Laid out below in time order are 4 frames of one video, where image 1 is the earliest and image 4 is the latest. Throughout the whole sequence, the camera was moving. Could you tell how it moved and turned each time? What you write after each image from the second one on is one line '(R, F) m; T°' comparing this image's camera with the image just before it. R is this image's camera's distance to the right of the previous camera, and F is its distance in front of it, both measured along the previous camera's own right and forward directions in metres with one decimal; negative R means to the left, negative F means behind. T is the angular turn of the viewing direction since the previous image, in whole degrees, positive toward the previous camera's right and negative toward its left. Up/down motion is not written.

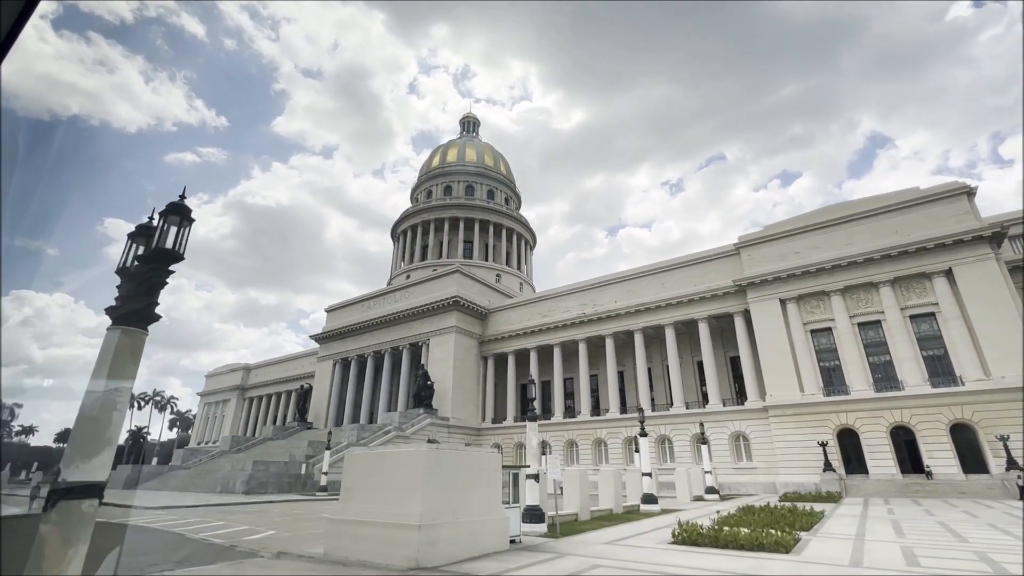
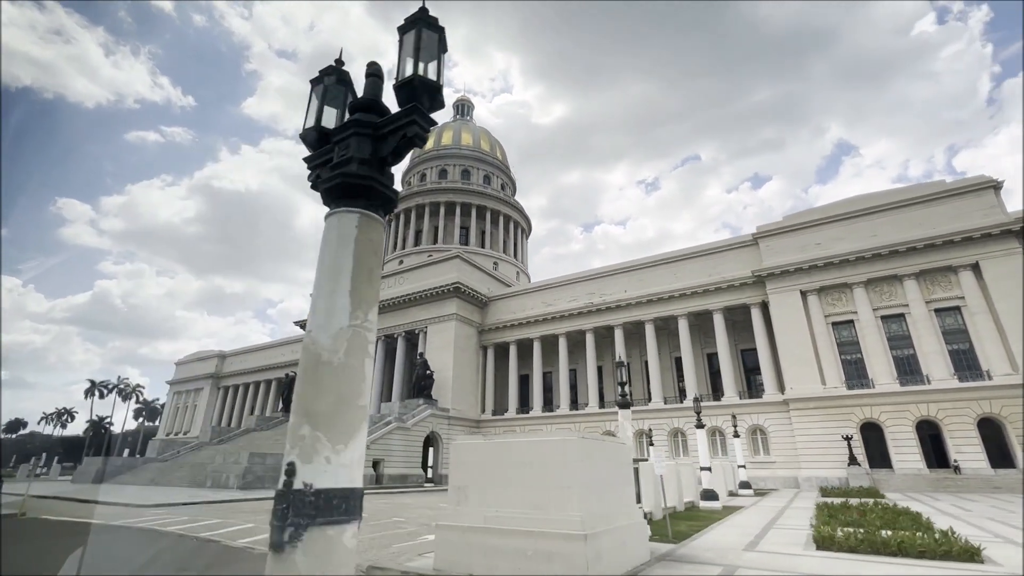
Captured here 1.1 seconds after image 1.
(-2.4, +1.6) m; +3°
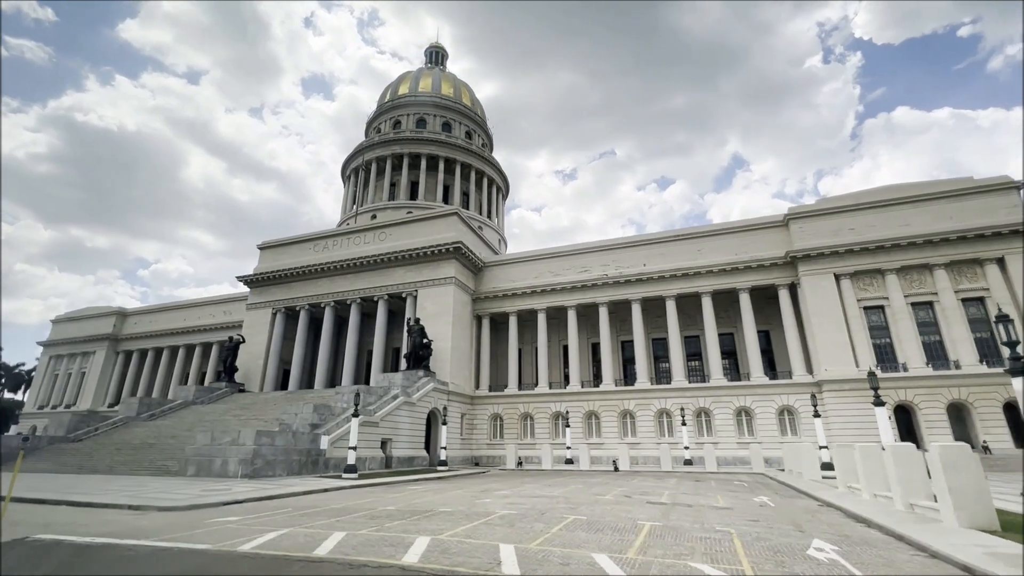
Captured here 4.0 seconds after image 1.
(-7.0, +4.2) m; +11°
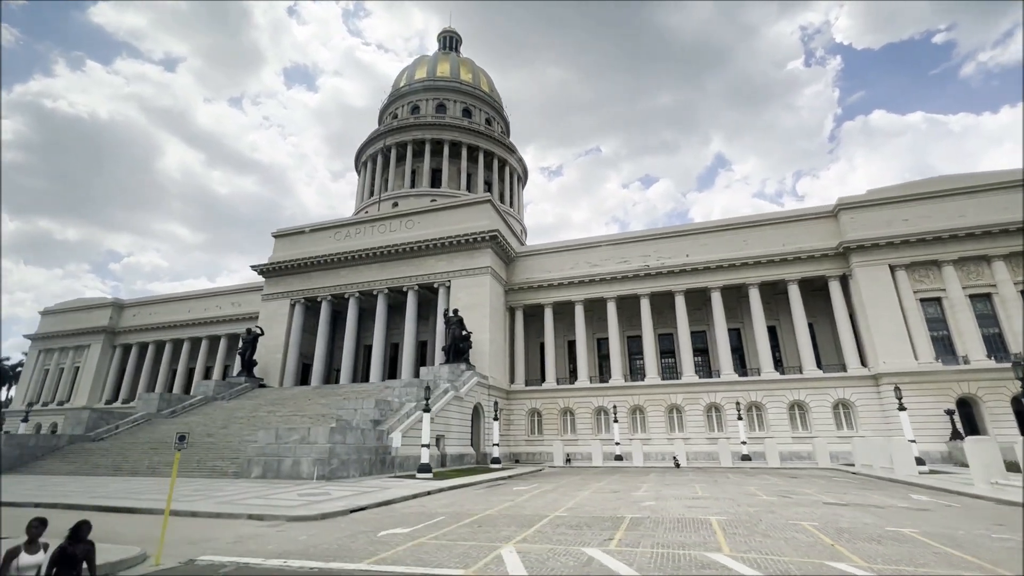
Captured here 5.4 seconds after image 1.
(-3.8, +1.4) m; +2°
